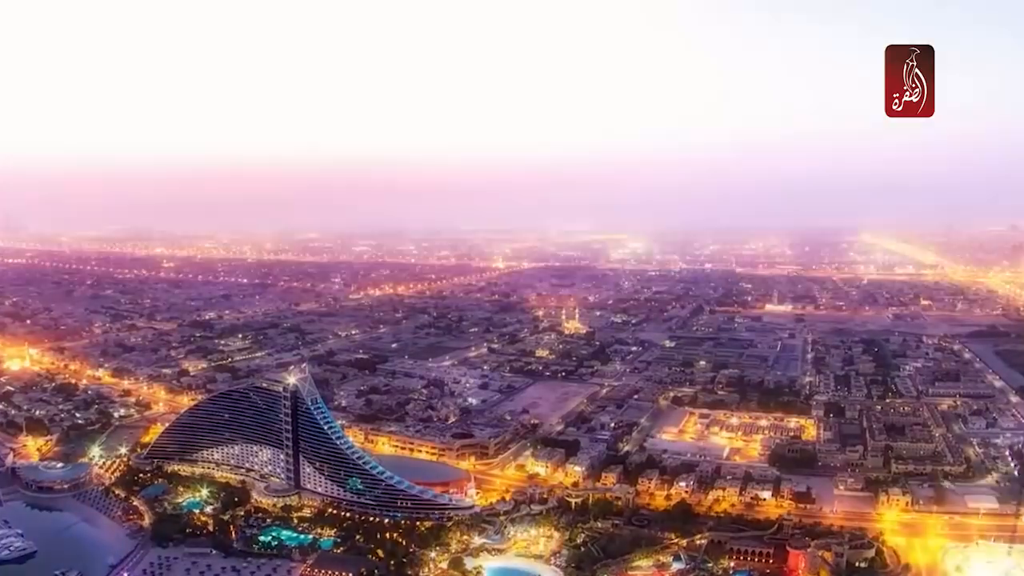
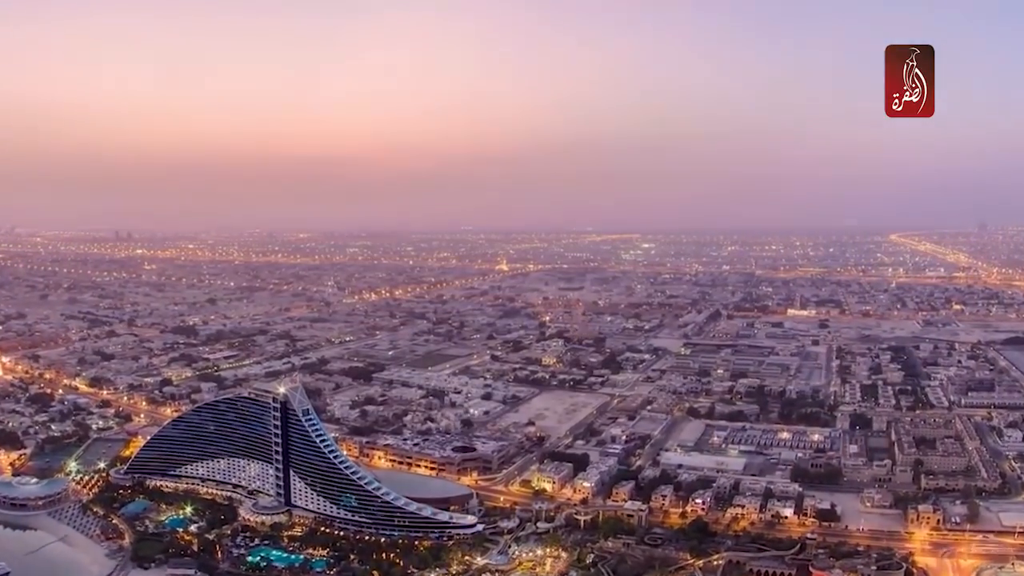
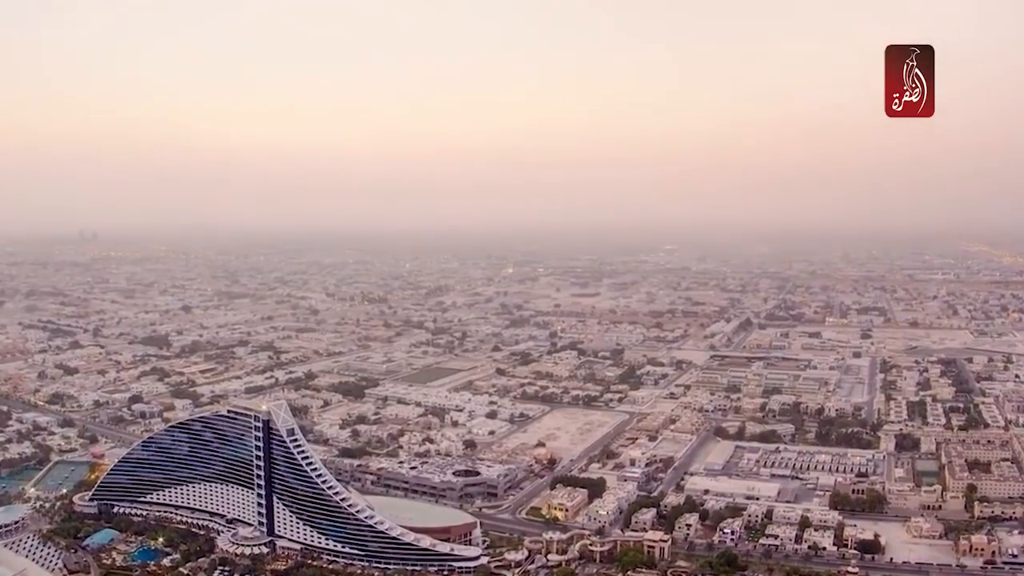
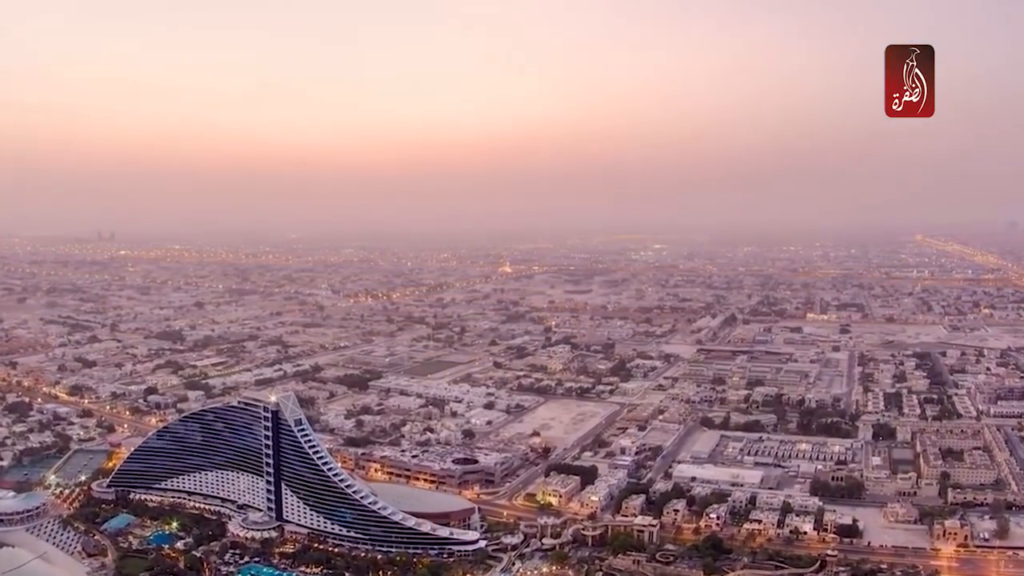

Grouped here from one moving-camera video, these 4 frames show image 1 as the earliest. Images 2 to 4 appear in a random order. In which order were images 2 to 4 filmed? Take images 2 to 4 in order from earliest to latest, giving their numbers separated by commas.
2, 4, 3
